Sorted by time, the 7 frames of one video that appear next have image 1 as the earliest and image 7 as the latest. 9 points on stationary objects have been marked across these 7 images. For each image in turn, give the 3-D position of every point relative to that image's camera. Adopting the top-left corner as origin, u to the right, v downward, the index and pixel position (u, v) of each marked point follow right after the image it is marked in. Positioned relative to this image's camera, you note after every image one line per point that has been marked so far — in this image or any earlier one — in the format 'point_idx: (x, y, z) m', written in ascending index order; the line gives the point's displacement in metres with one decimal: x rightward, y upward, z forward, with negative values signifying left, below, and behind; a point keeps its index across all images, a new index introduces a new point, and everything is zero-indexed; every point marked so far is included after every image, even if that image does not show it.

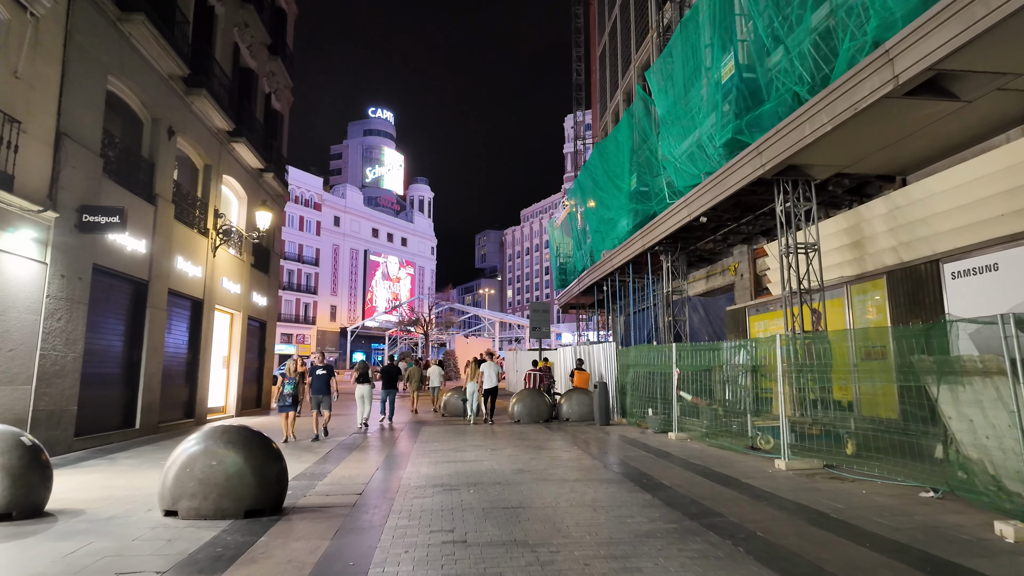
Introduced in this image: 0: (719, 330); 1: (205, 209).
0: (+5.8, -1.3, +16.1) m
1: (-7.8, +2.0, +14.4) m
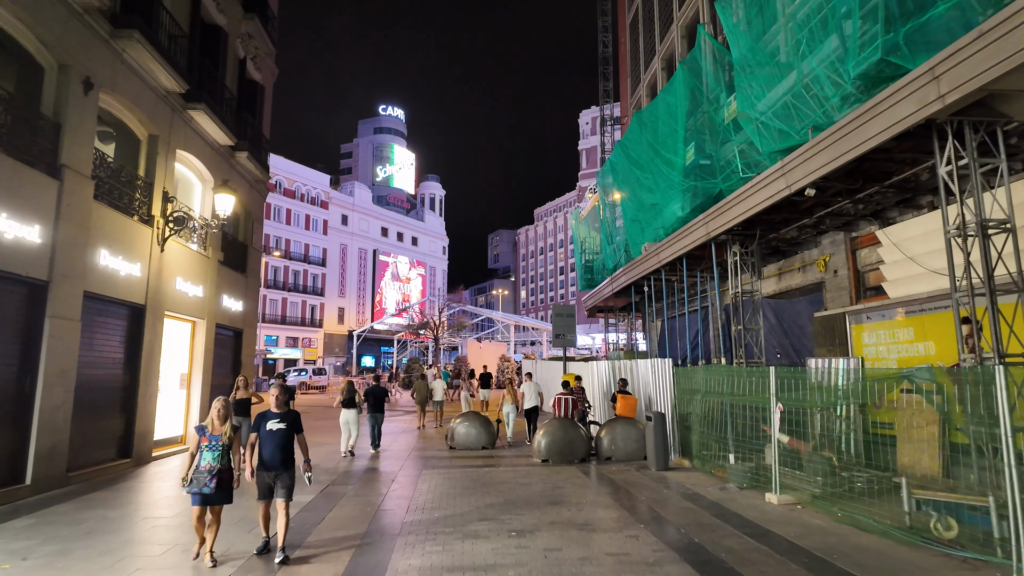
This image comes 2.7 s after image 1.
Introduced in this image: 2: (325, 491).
0: (+6.4, -1.3, +12.8) m
1: (-7.3, +2.0, +11.4) m
2: (-2.9, -3.1, +8.7) m
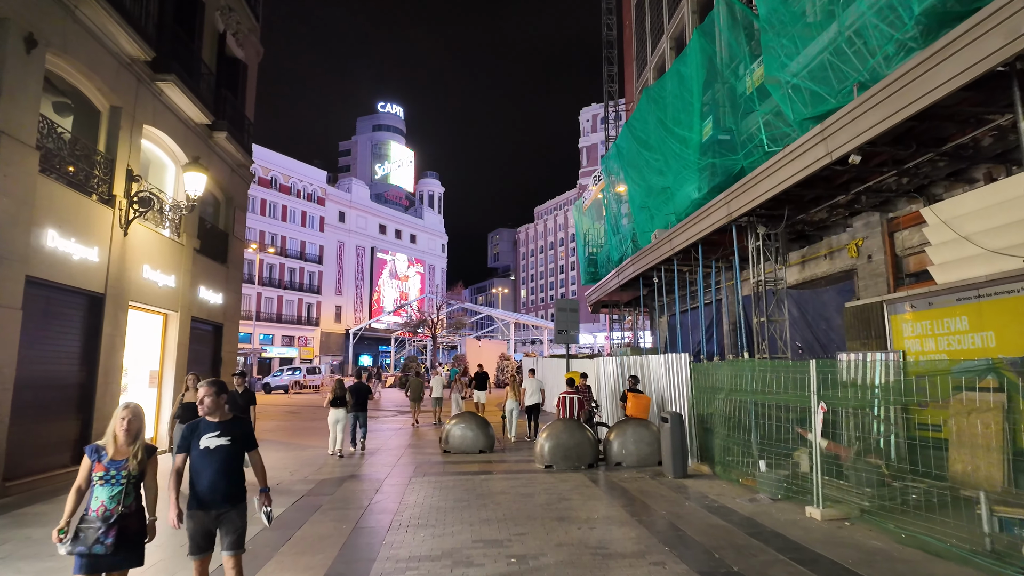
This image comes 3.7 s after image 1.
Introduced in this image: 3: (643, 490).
0: (+6.4, -1.0, +11.7) m
1: (-7.3, +2.2, +10.3) m
2: (-2.9, -2.9, +7.6) m
3: (+2.0, -3.0, +8.6) m
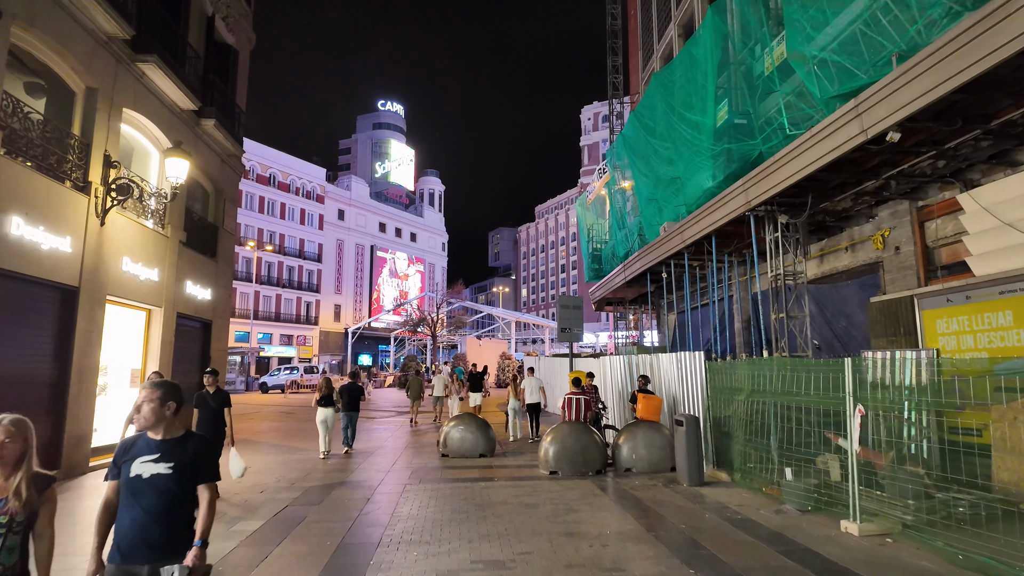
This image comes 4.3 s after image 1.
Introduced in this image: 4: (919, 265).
0: (+6.4, -0.9, +11.1) m
1: (-7.3, +2.3, +9.7) m
2: (-2.8, -2.8, +7.0) m
3: (+2.0, -2.9, +7.9) m
4: (+6.6, +0.4, +9.2) m
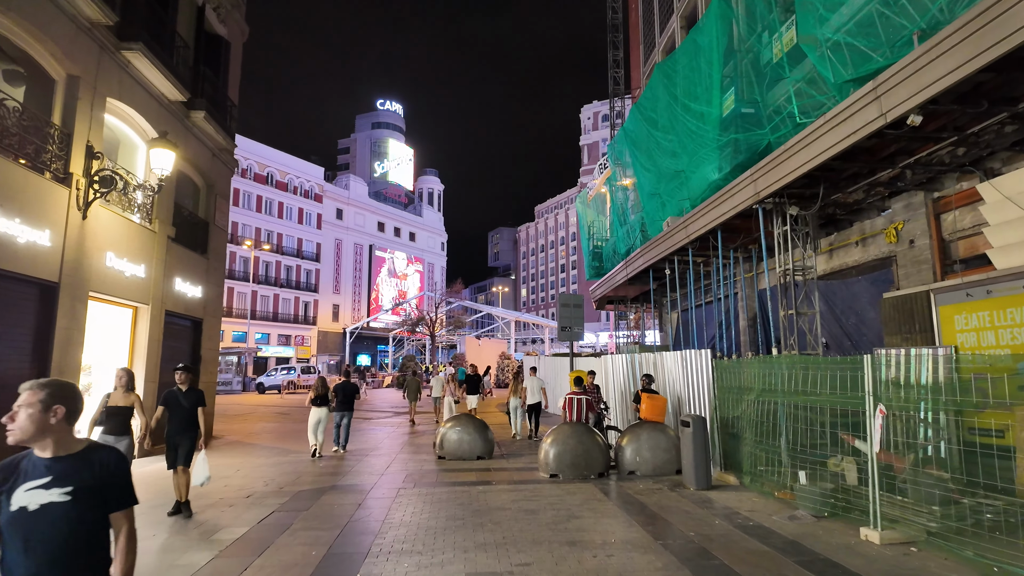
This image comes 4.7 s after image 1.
0: (+6.4, -0.8, +10.7) m
1: (-7.3, +2.4, +9.3) m
2: (-2.8, -2.7, +6.6) m
3: (+2.0, -2.9, +7.5) m
4: (+6.6, +0.5, +8.8) m
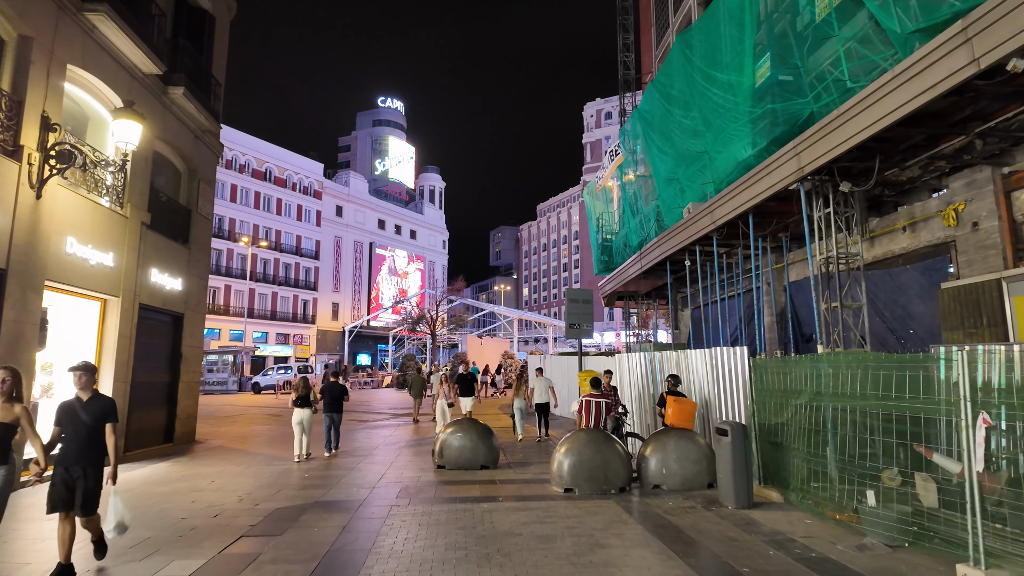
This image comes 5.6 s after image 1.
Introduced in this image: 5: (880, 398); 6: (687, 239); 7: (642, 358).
0: (+6.5, -0.7, +9.6) m
1: (-7.2, +2.6, +8.2) m
2: (-2.7, -2.6, +5.5) m
3: (+2.1, -2.7, +6.4) m
4: (+6.7, +0.6, +7.7) m
5: (+3.9, -1.1, +5.8) m
6: (+3.7, +1.1, +11.8) m
7: (+2.5, -1.4, +11.1) m
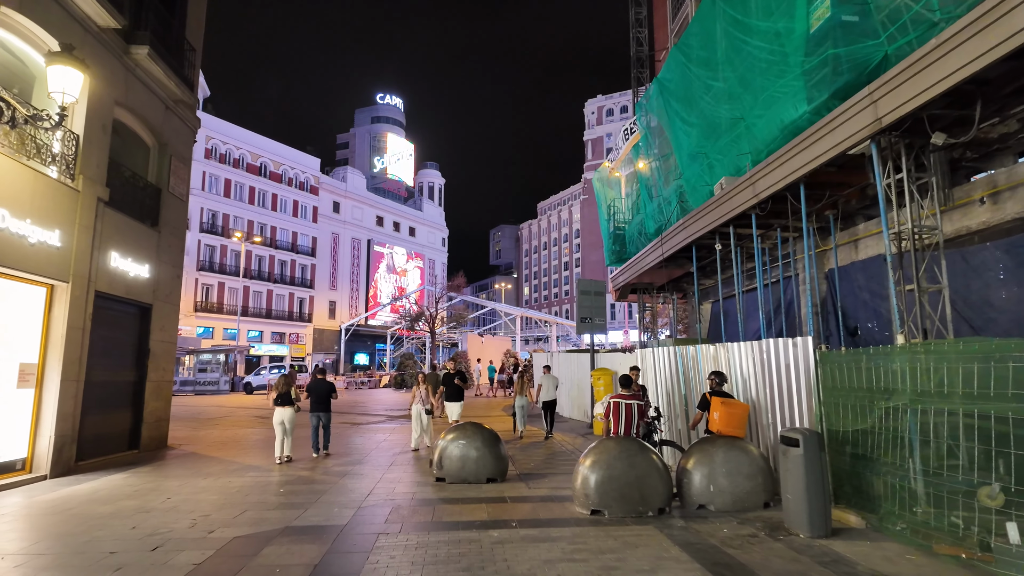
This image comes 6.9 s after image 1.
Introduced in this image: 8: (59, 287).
0: (+6.7, -0.4, +8.2) m
1: (-7.0, +2.8, +6.8) m
2: (-2.5, -2.3, +4.1) m
3: (+2.3, -2.4, +5.0) m
4: (+6.9, +0.9, +6.3) m
5: (+4.0, -0.9, +4.4) m
6: (+3.8, +1.3, +10.4) m
7: (+2.7, -1.1, +9.7) m
8: (-7.3, 0.0, +9.1) m
